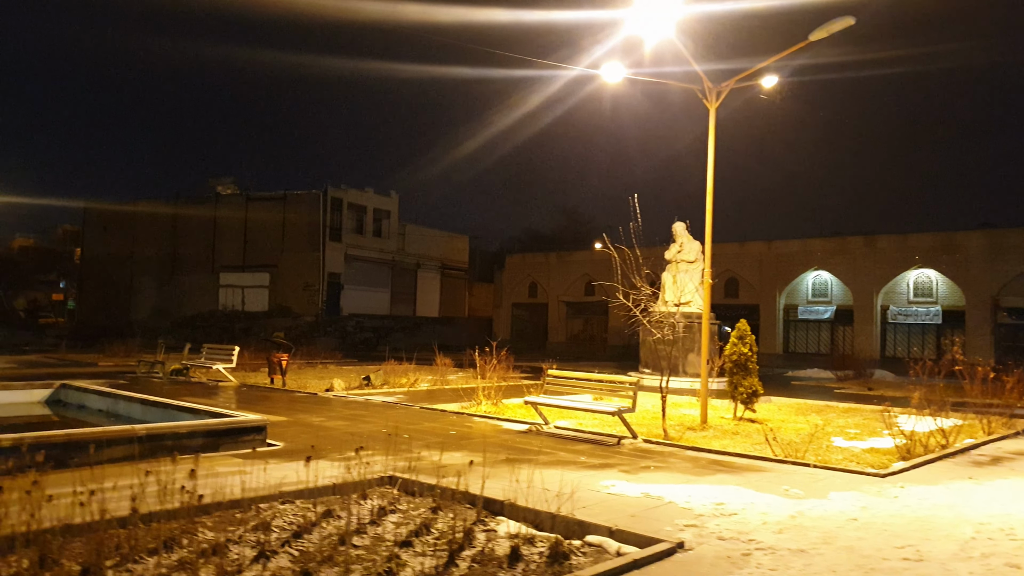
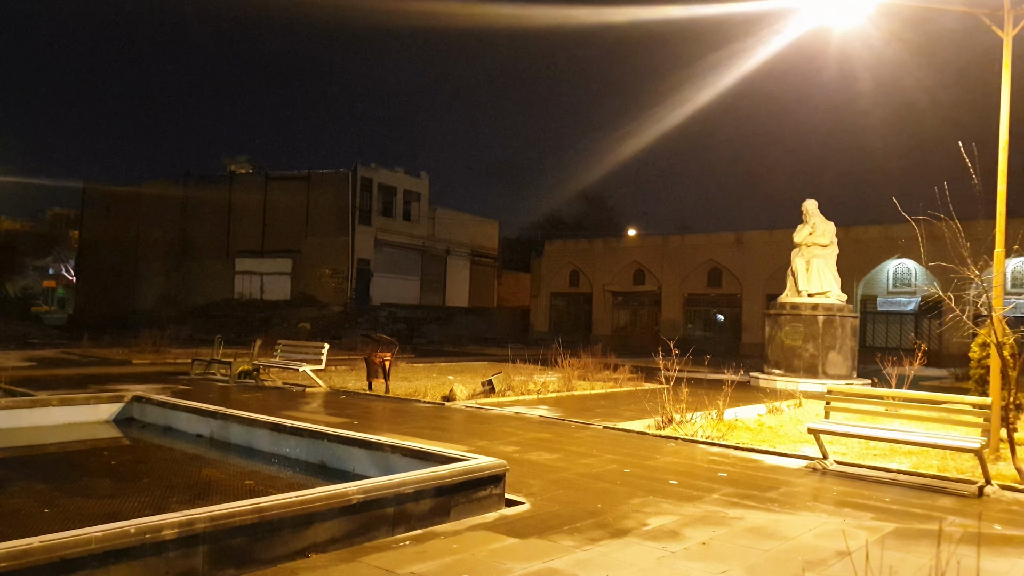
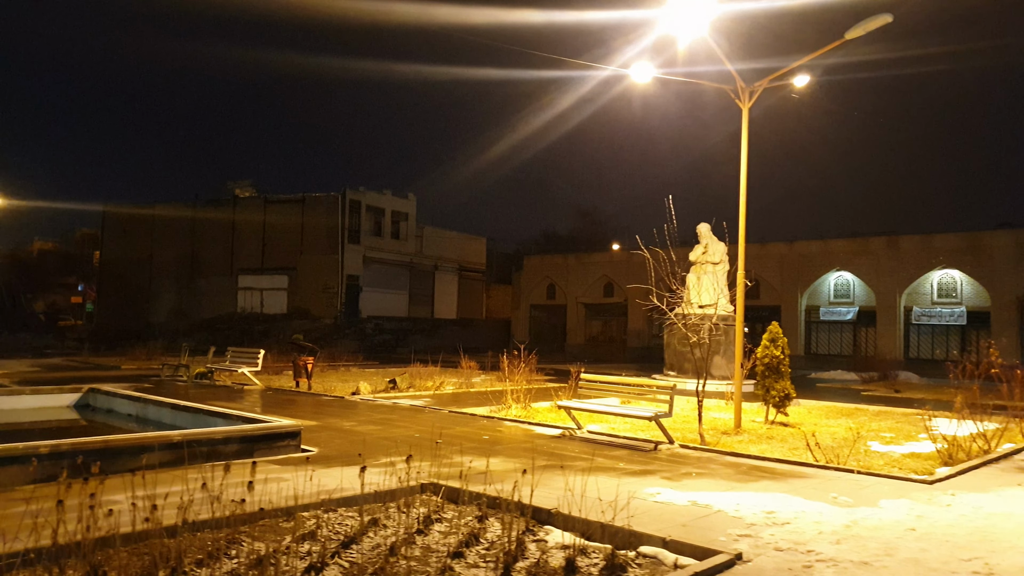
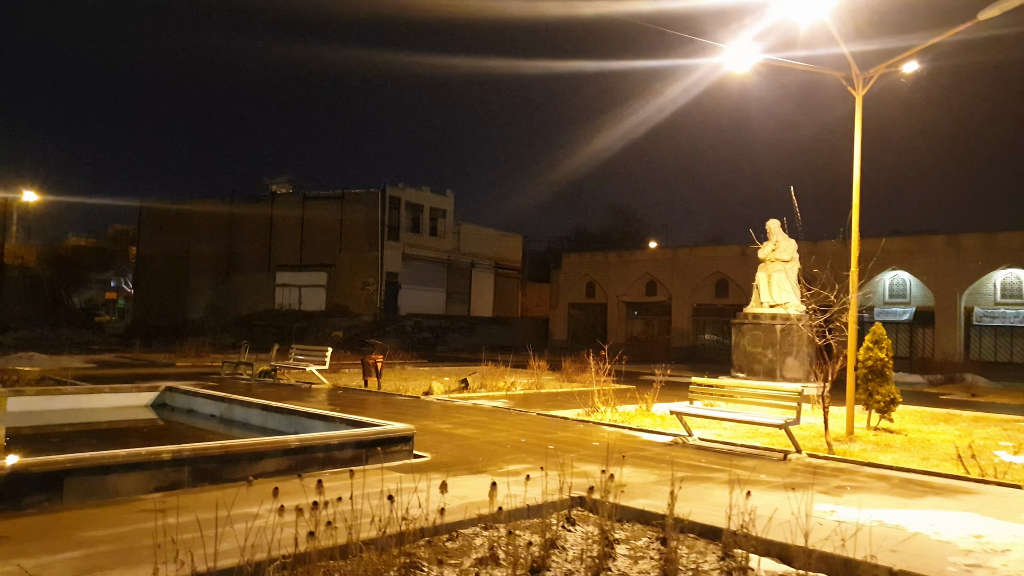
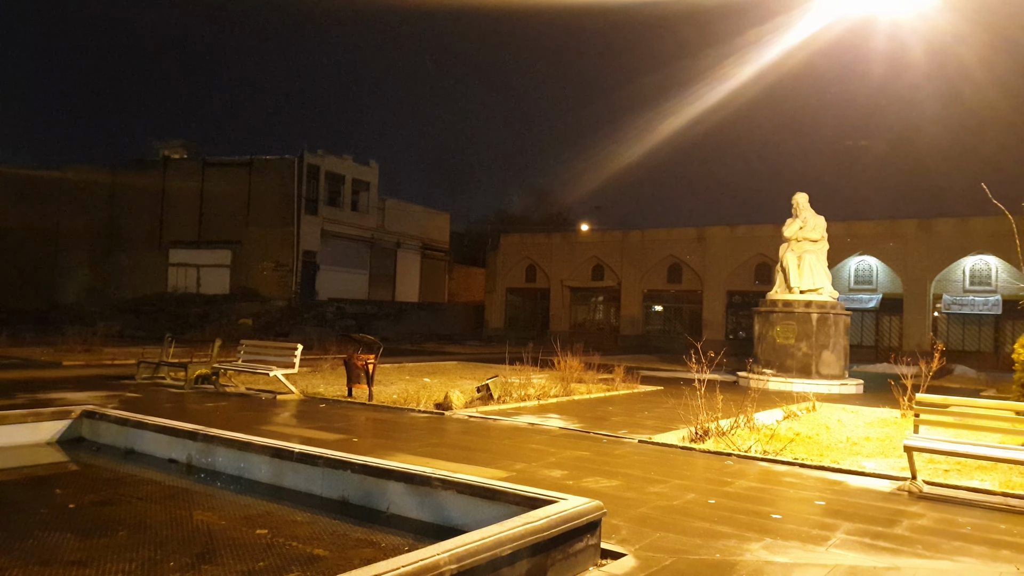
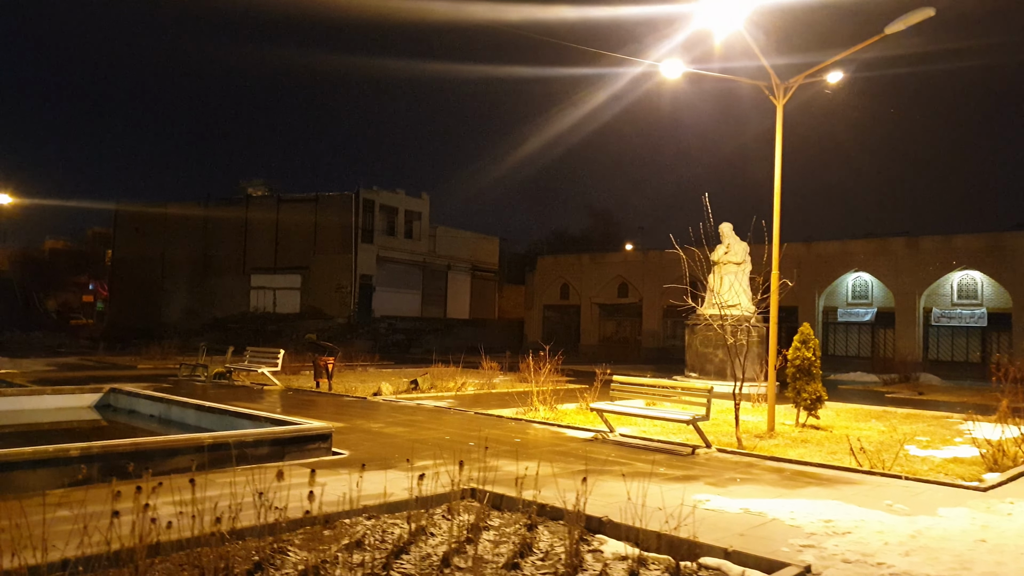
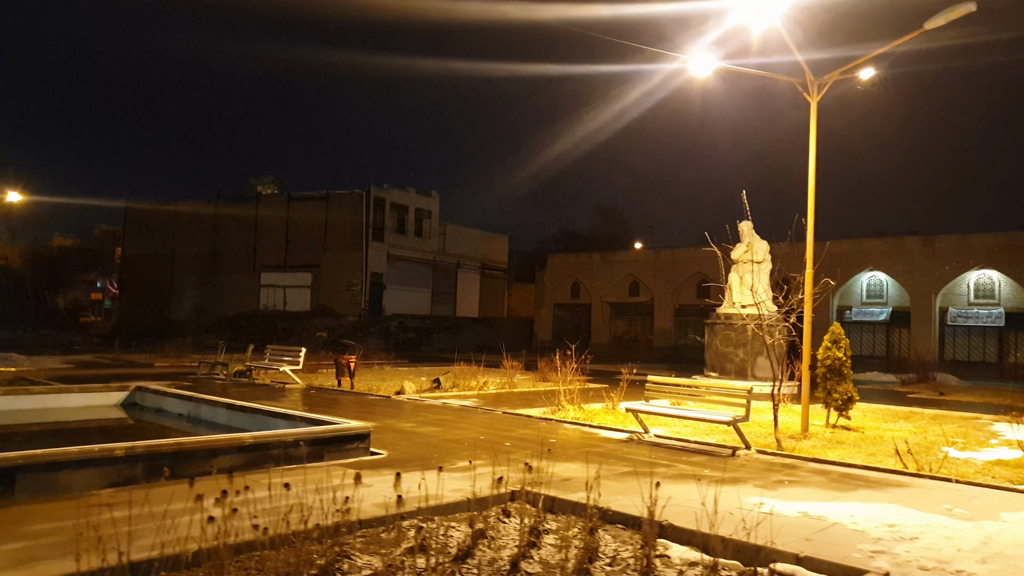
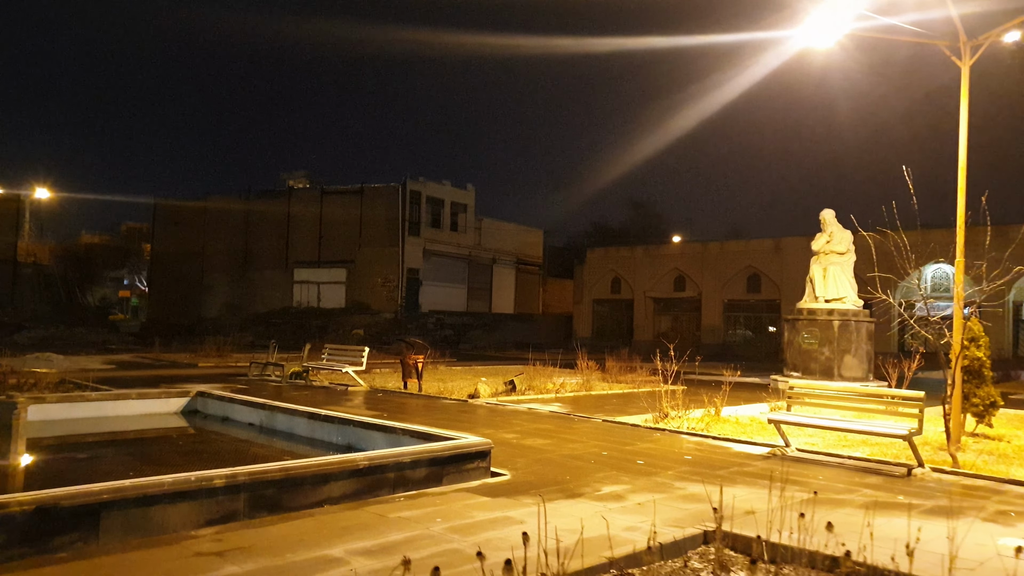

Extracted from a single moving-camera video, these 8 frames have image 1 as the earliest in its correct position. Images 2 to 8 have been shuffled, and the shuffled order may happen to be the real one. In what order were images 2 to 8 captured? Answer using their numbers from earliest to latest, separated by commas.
3, 6, 7, 4, 8, 2, 5
